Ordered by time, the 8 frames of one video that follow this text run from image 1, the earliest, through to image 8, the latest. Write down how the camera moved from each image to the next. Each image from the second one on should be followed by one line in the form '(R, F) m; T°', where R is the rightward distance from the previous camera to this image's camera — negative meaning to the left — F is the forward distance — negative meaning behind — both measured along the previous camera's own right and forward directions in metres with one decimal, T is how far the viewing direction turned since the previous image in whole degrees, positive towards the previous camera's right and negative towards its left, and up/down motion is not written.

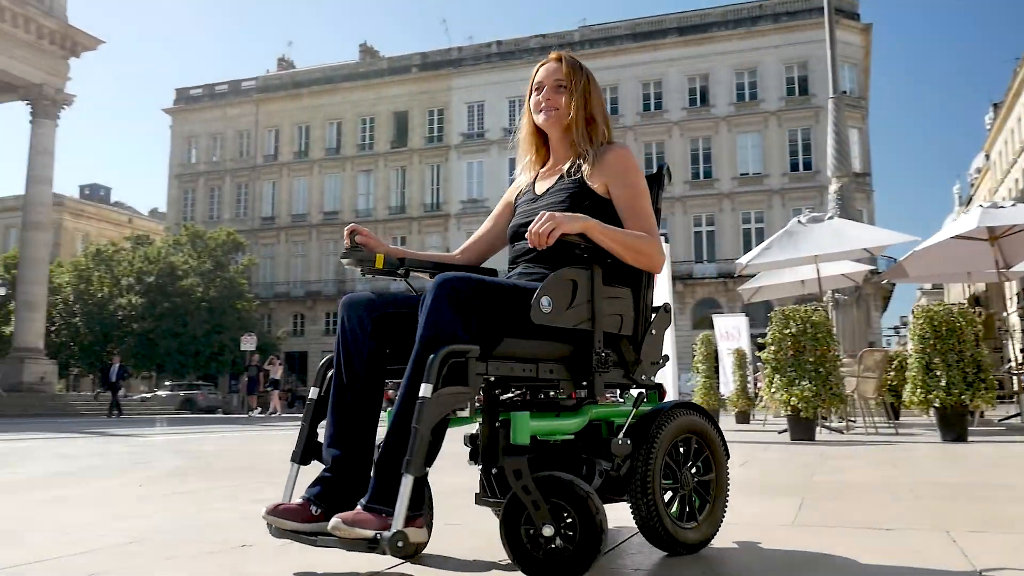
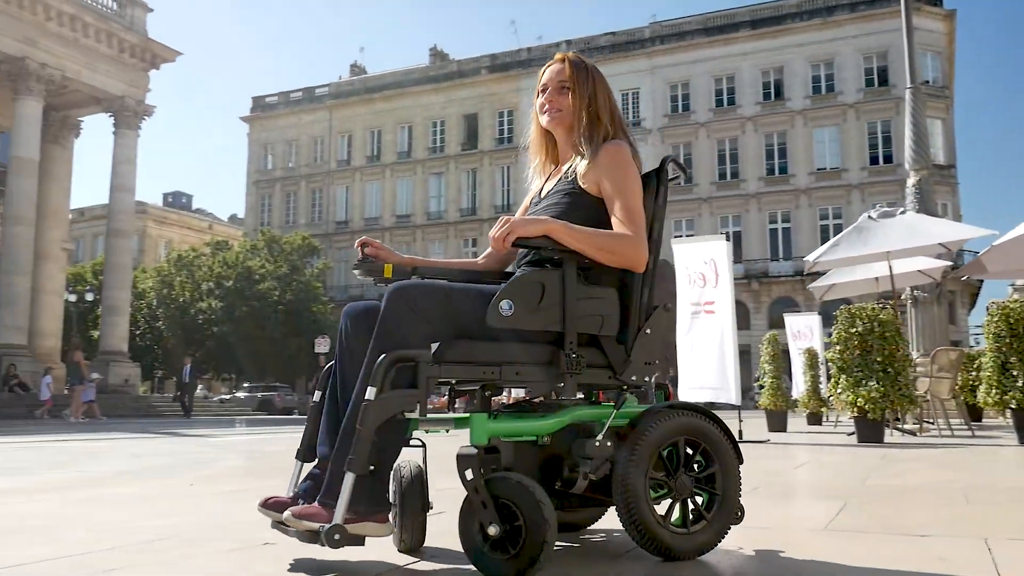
(+0.3, +0.1) m; -5°
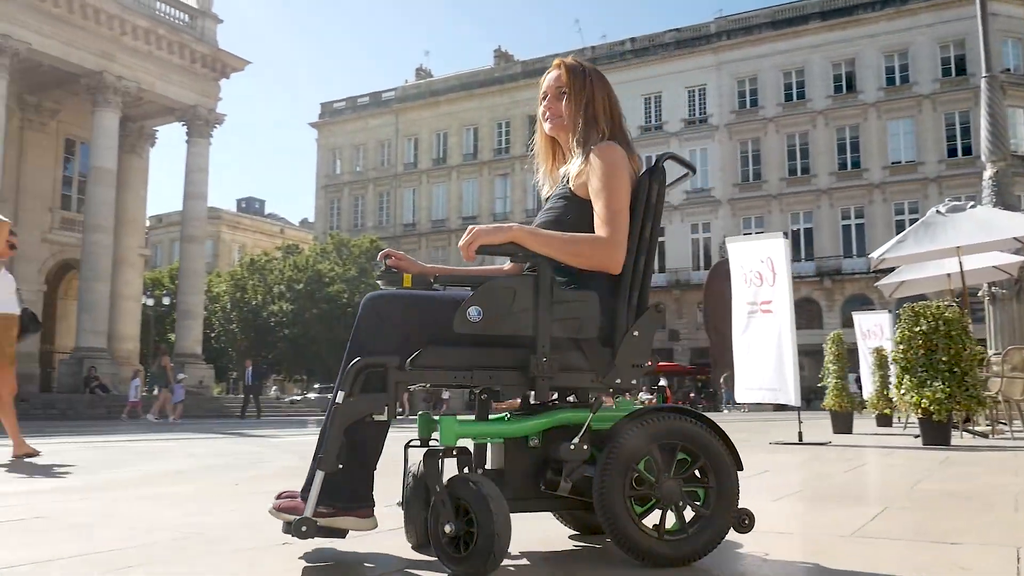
(+0.3, 0.0) m; -4°
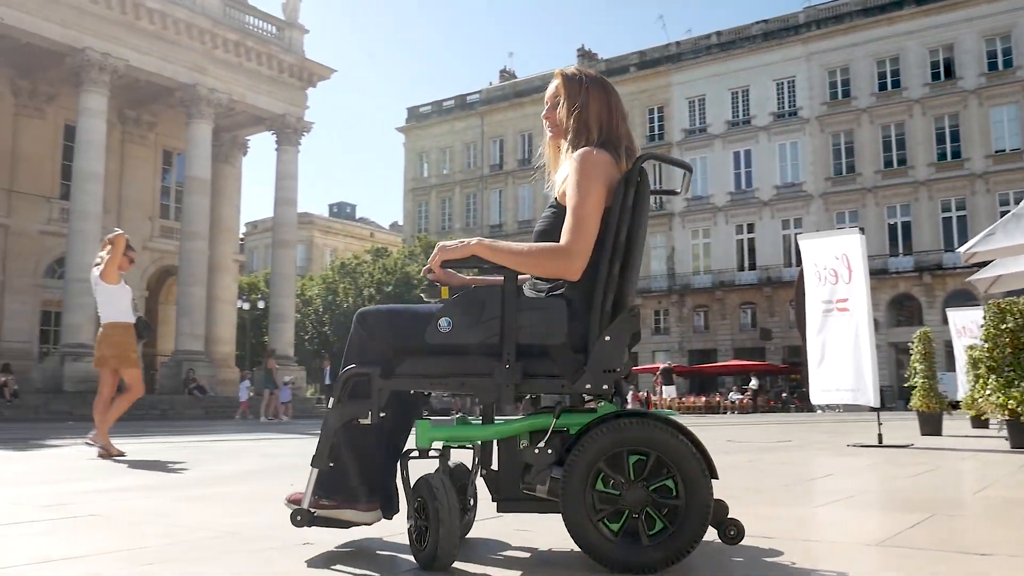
(+0.4, 0.0) m; -6°
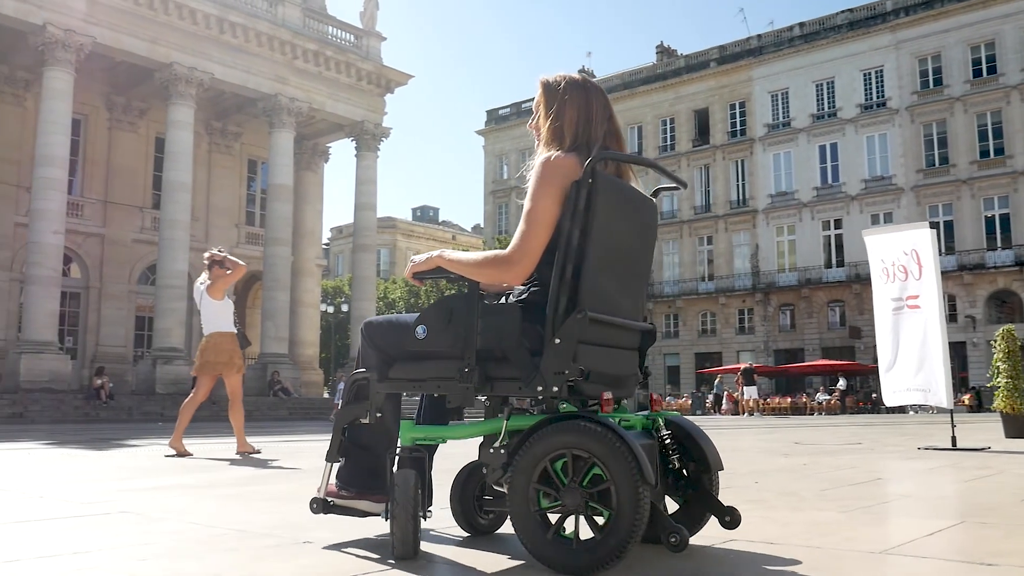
(+0.4, 0.0) m; -6°
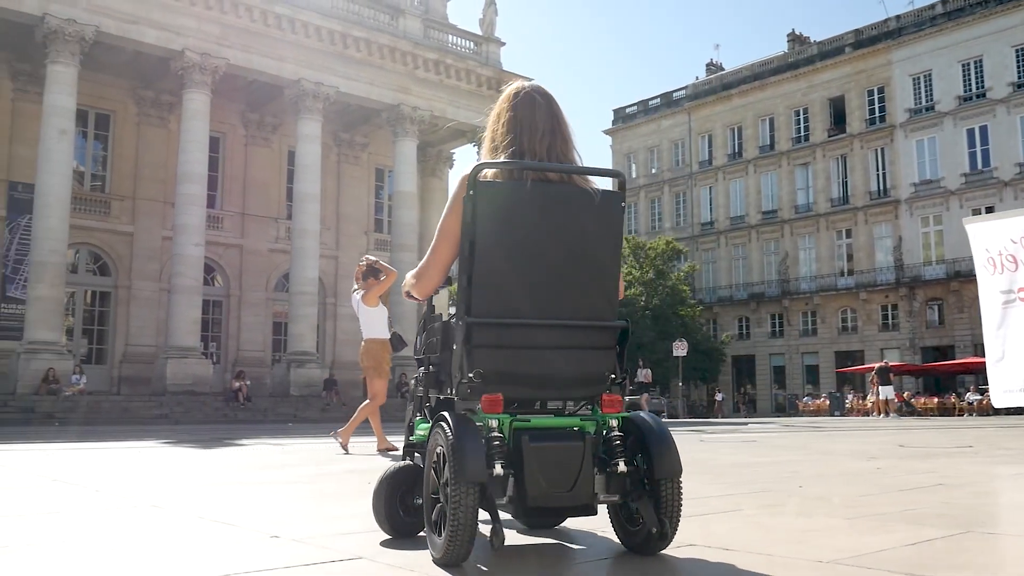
(+0.8, +0.1) m; -9°
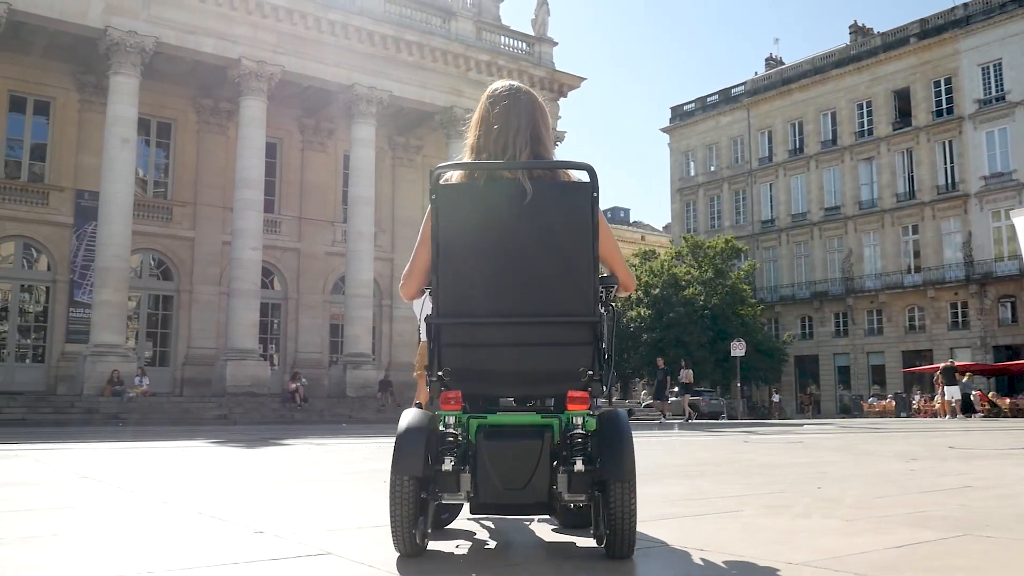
(+0.4, +0.1) m; -4°
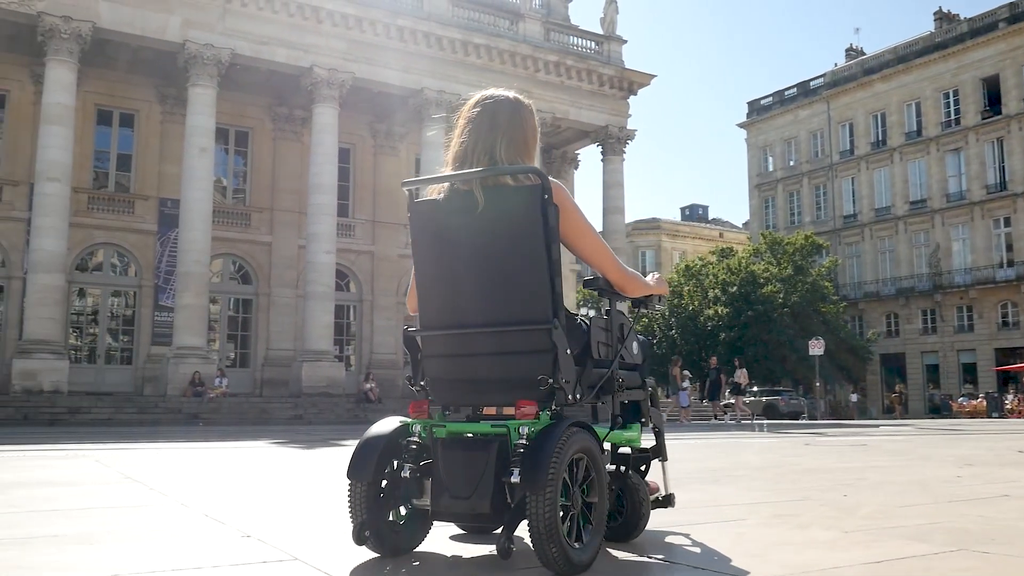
(+0.5, 0.0) m; -5°
